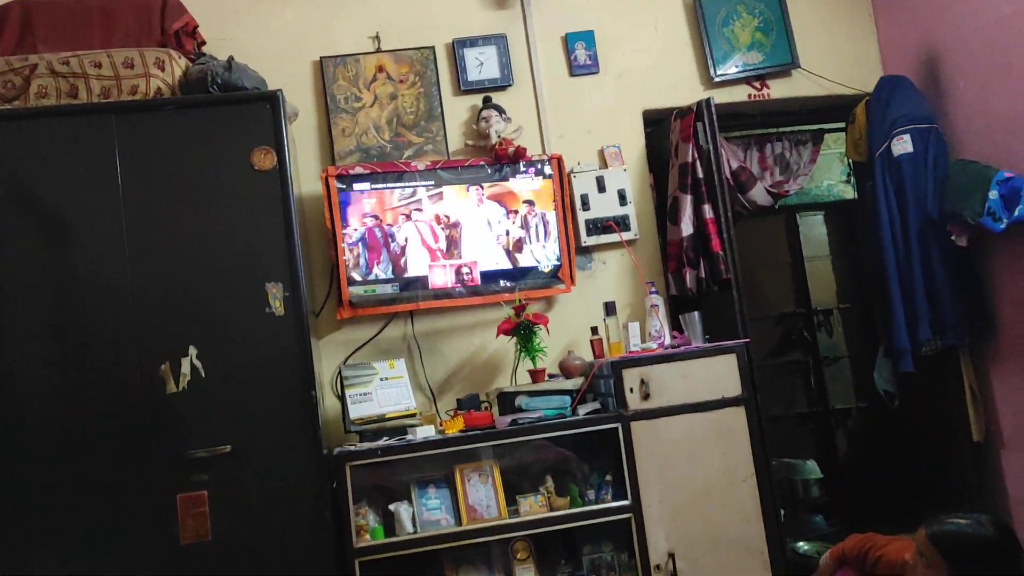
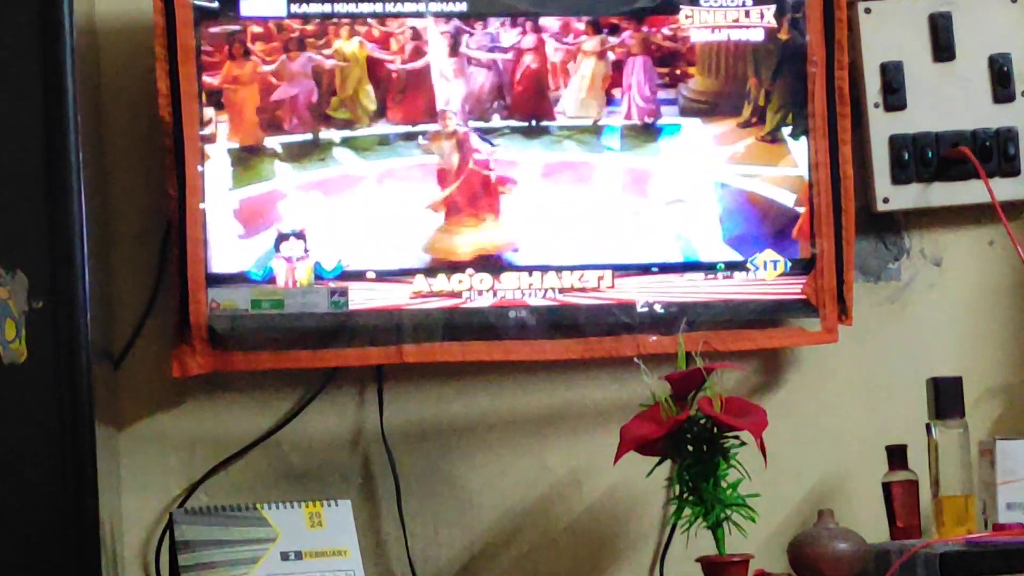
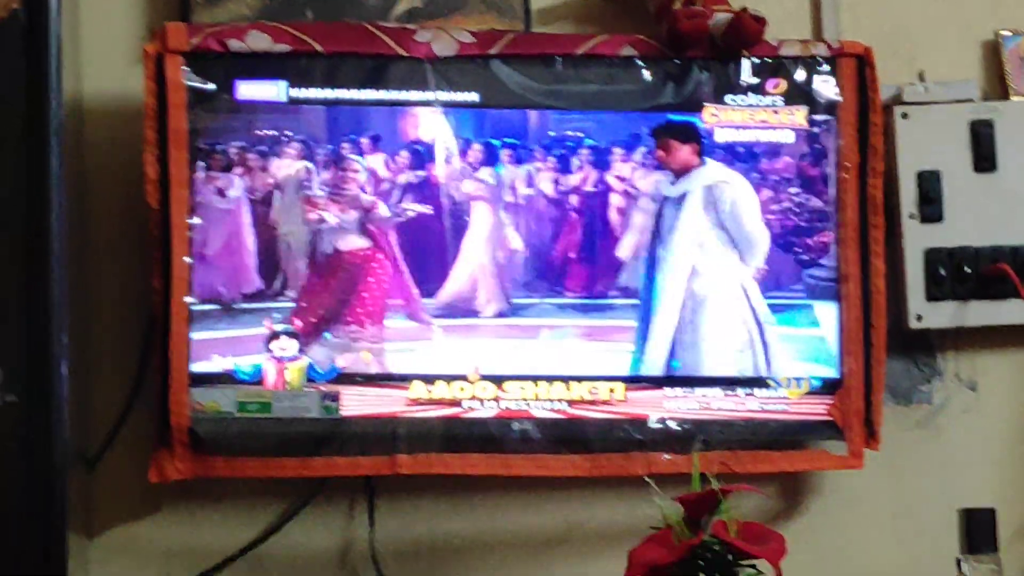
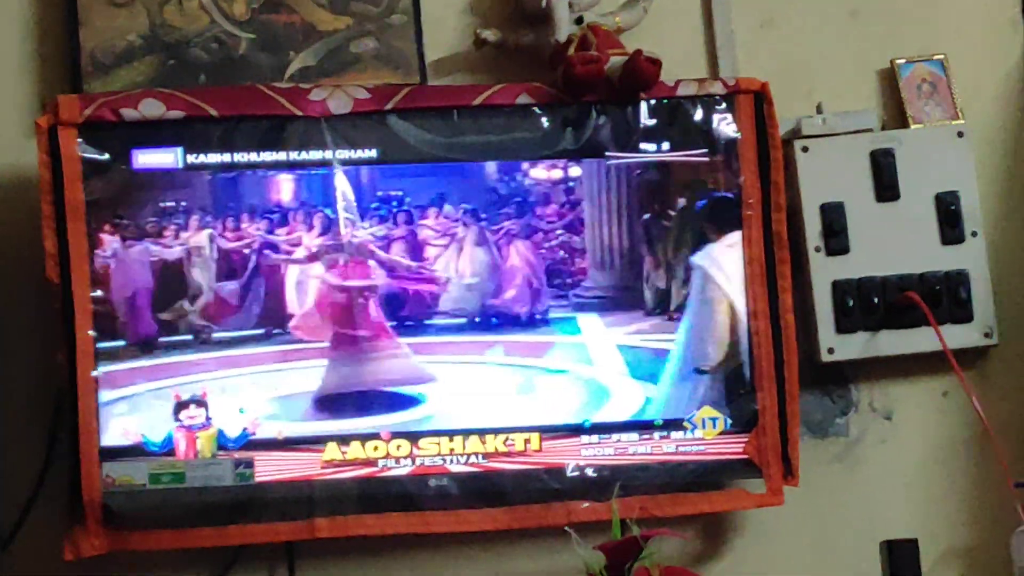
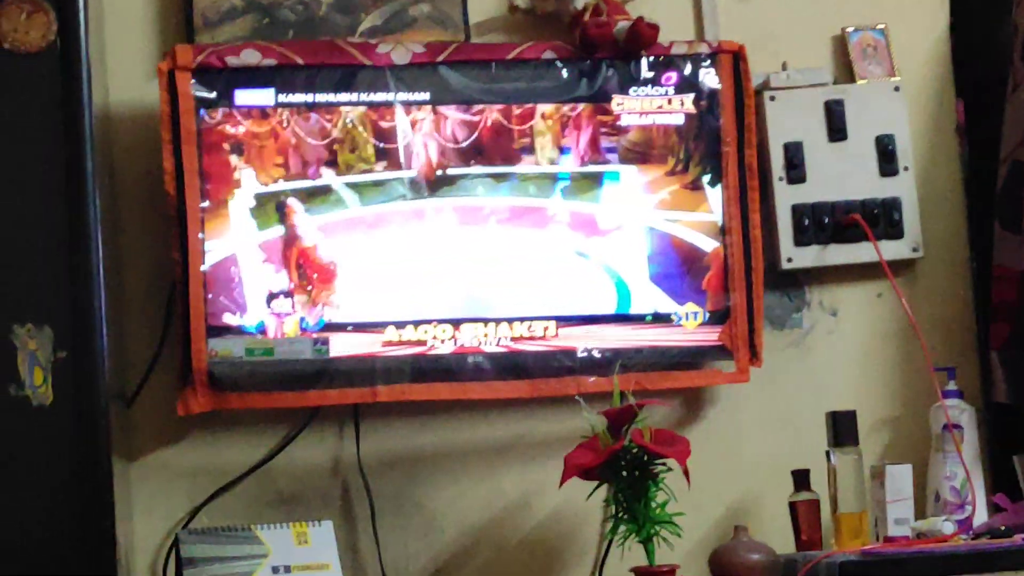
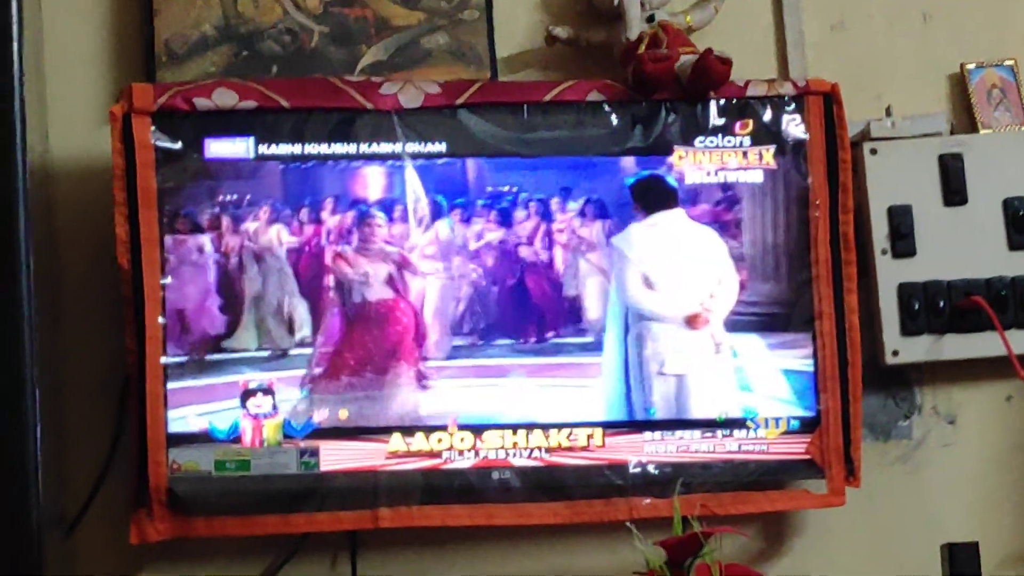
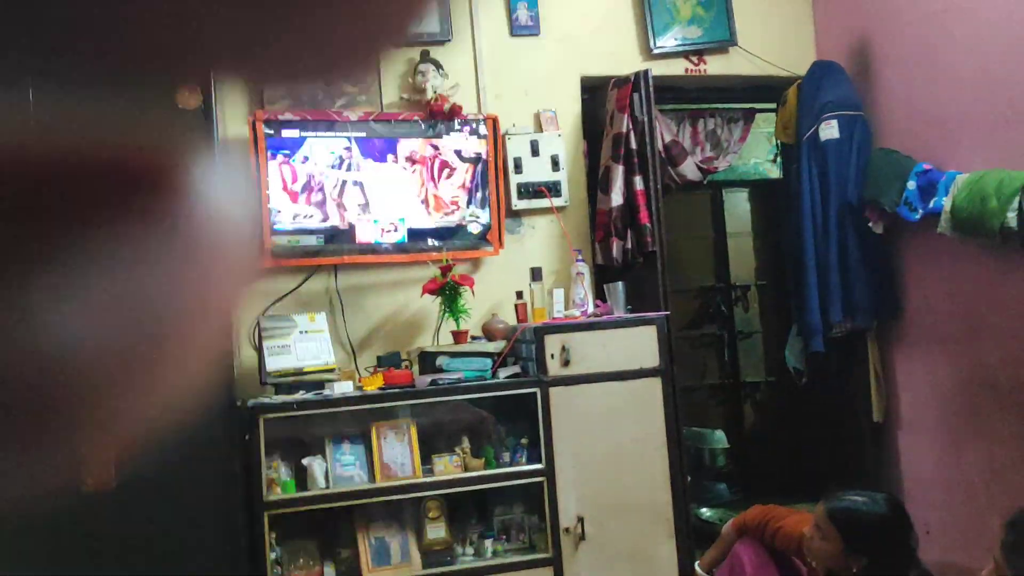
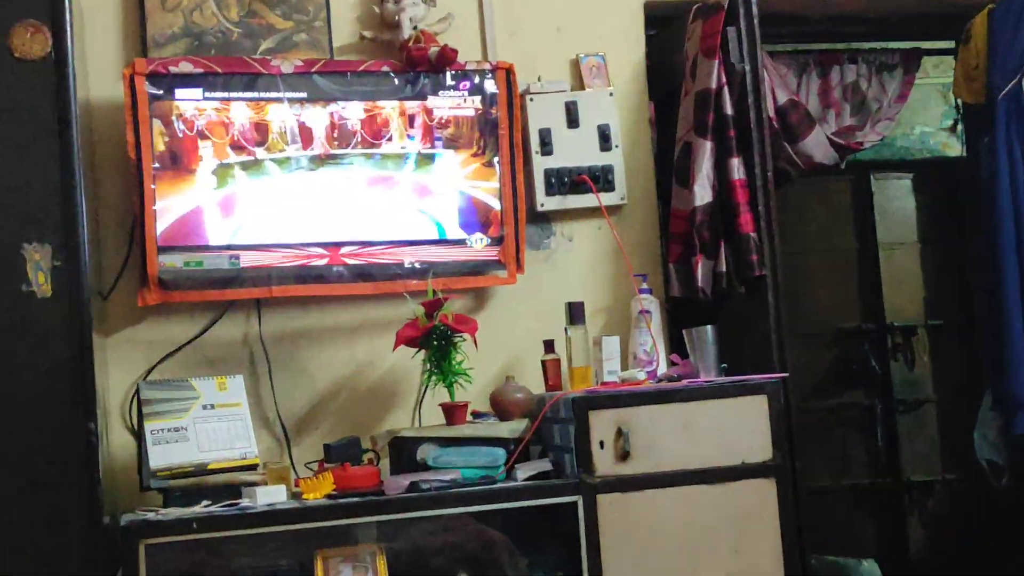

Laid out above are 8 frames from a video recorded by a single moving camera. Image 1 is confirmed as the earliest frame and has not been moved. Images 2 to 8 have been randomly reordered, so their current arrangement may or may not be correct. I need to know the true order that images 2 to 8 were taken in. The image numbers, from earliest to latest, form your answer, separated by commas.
7, 8, 5, 2, 4, 6, 3
